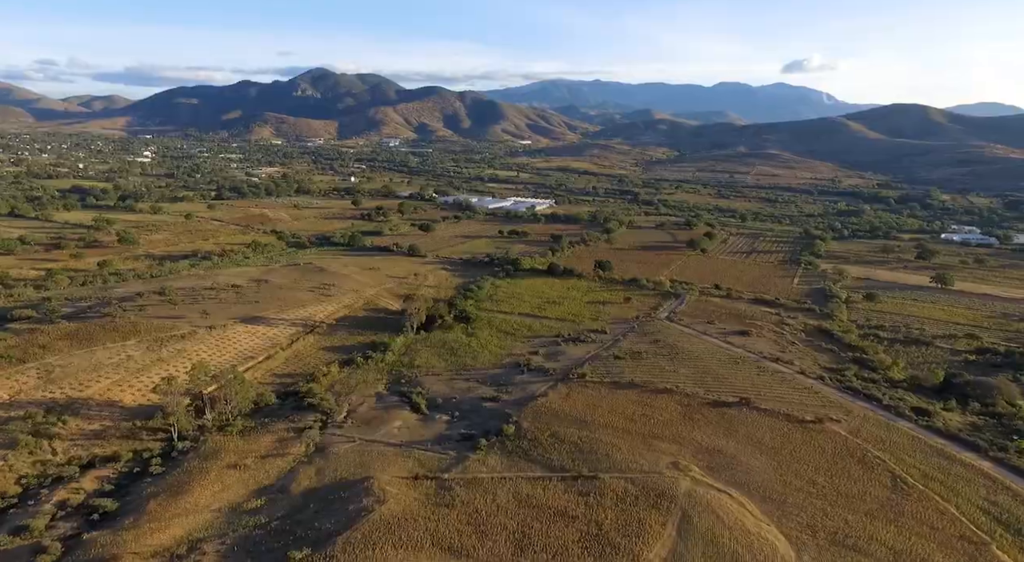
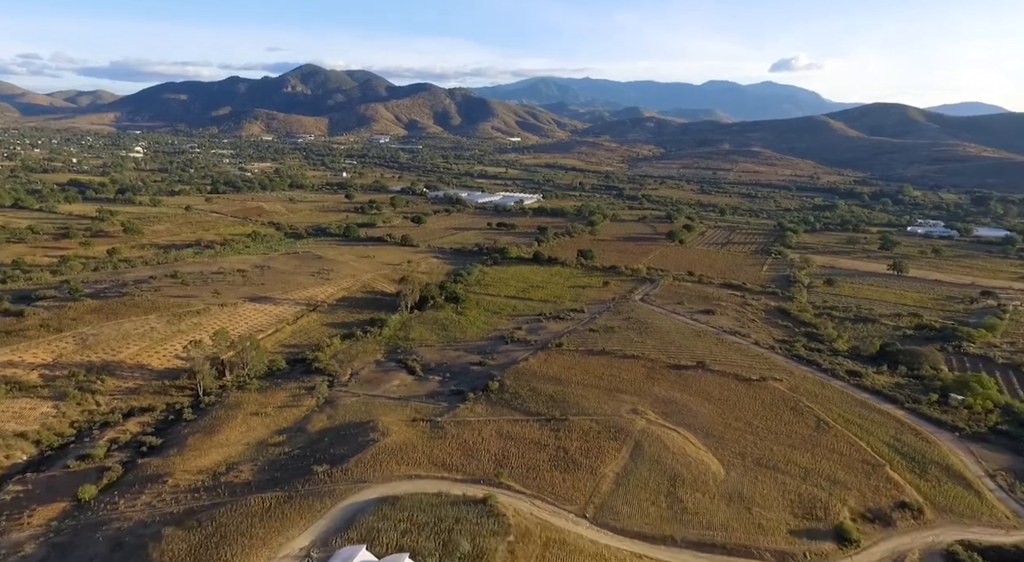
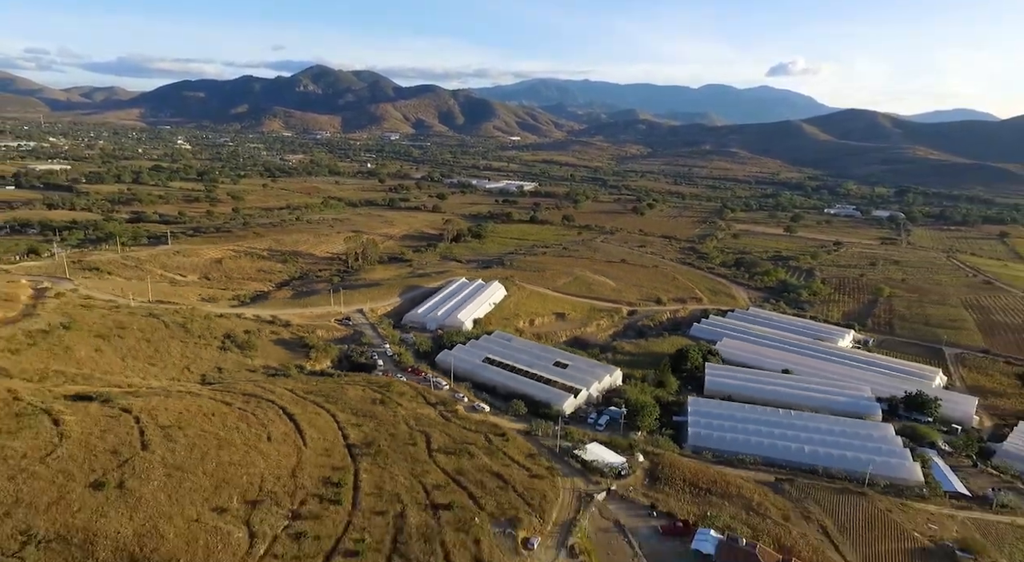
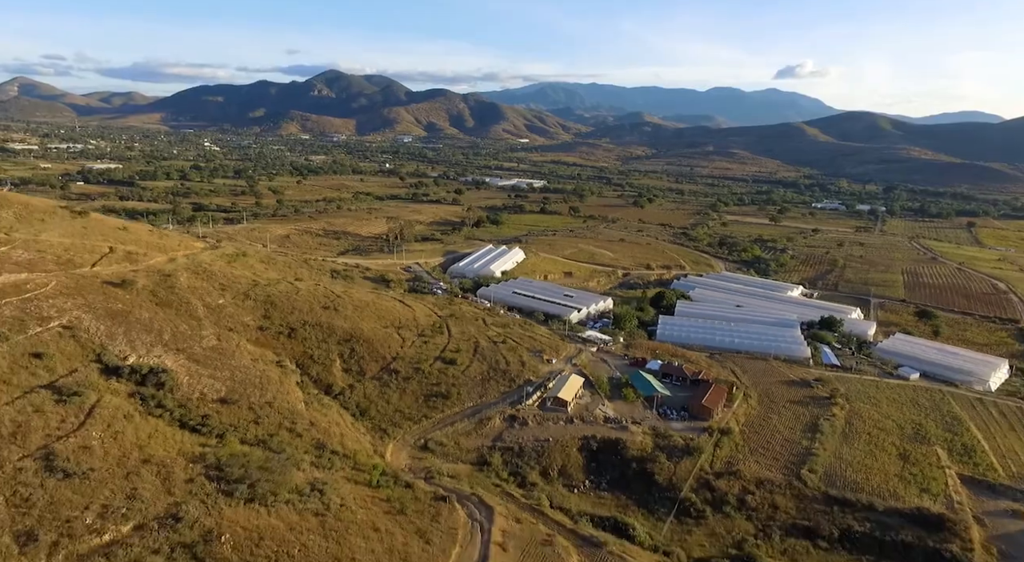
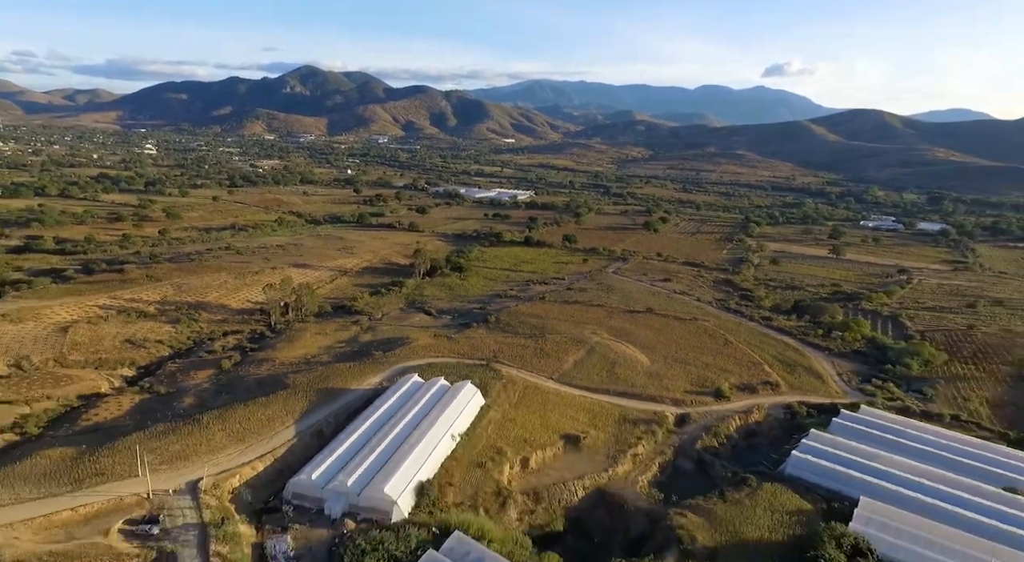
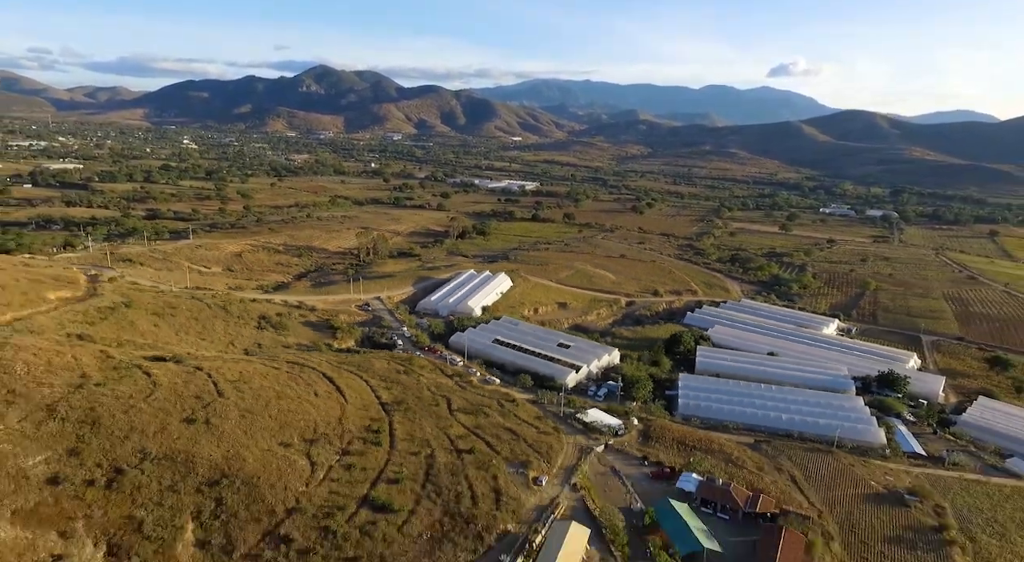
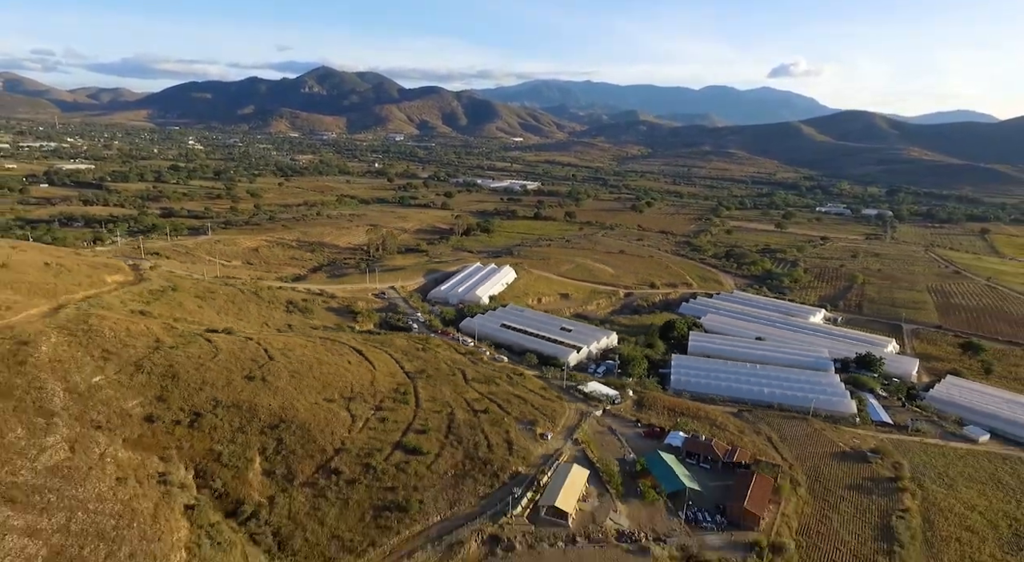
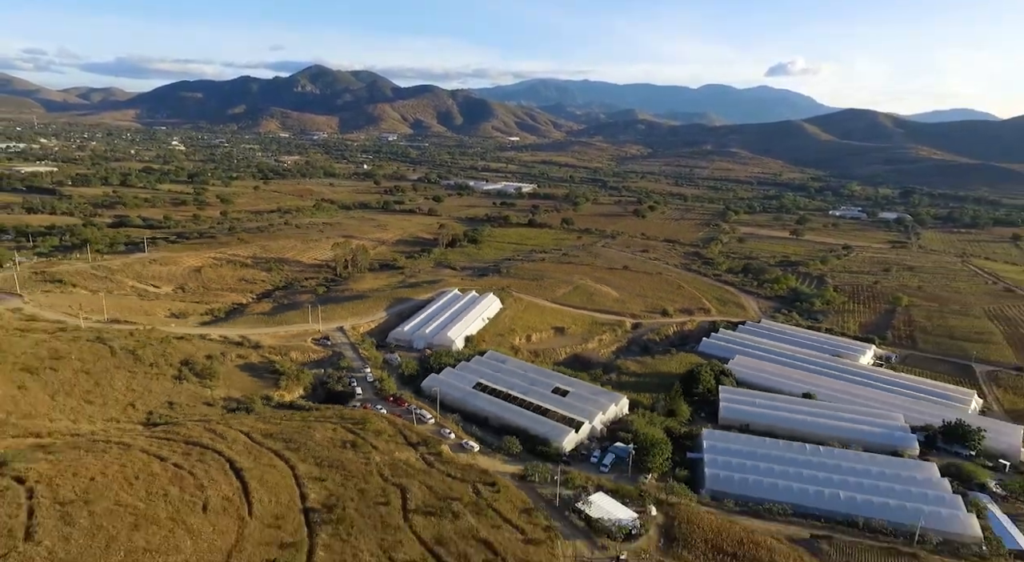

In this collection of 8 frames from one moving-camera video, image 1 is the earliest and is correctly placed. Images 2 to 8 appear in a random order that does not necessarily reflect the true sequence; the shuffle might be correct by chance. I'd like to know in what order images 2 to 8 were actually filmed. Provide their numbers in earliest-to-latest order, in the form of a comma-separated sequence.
2, 5, 8, 3, 6, 7, 4
